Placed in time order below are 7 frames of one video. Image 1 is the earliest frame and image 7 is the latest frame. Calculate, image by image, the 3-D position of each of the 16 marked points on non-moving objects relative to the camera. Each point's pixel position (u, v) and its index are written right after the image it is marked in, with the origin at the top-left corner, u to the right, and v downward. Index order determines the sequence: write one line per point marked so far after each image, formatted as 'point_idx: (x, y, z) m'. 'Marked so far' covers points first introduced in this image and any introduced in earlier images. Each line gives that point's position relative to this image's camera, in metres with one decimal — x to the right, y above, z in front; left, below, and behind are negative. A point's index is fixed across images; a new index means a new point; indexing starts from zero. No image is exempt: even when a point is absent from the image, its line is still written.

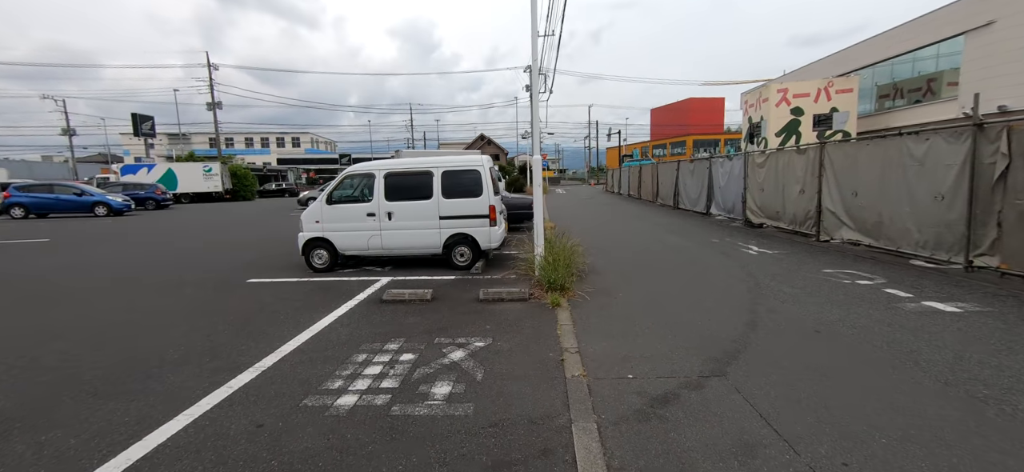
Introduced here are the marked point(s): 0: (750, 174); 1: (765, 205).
0: (+6.4, +1.6, +11.7) m
1: (+6.4, +0.8, +11.0) m
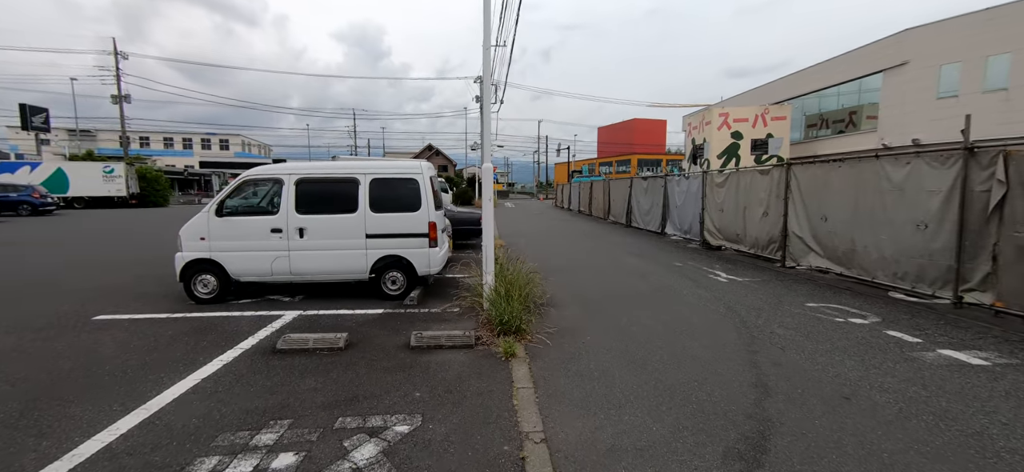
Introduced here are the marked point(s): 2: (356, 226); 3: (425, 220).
0: (+5.1, +1.1, +11.2) m
1: (+5.1, +0.2, +10.5) m
2: (-2.1, +0.1, +5.8) m
3: (-1.2, +0.2, +5.9) m
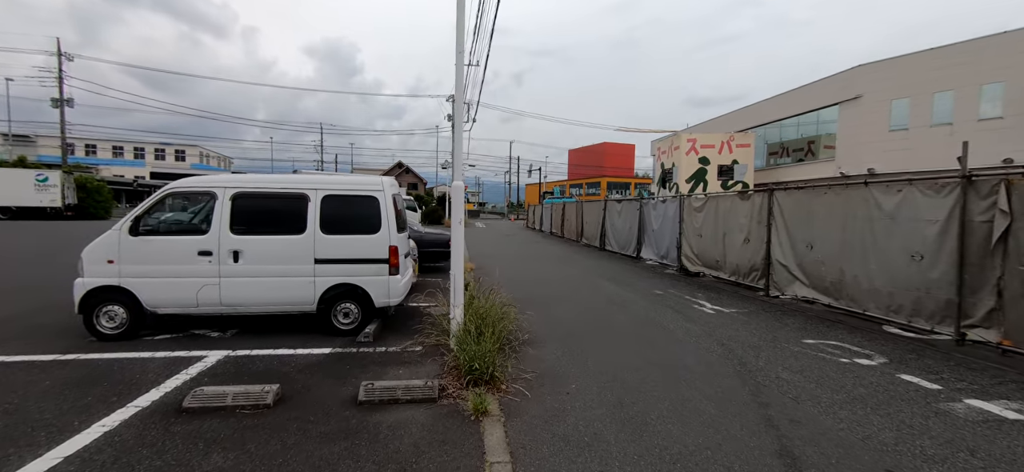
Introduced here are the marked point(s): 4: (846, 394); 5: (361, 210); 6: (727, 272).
0: (+4.4, +0.4, +10.9) m
1: (+4.4, -0.4, +10.2) m
2: (-2.4, -0.1, +5.0) m
3: (-1.5, -0.1, +5.2) m
4: (+2.8, -1.3, +3.7) m
5: (-1.8, +0.3, +5.2) m
6: (+4.6, -0.8, +9.4) m
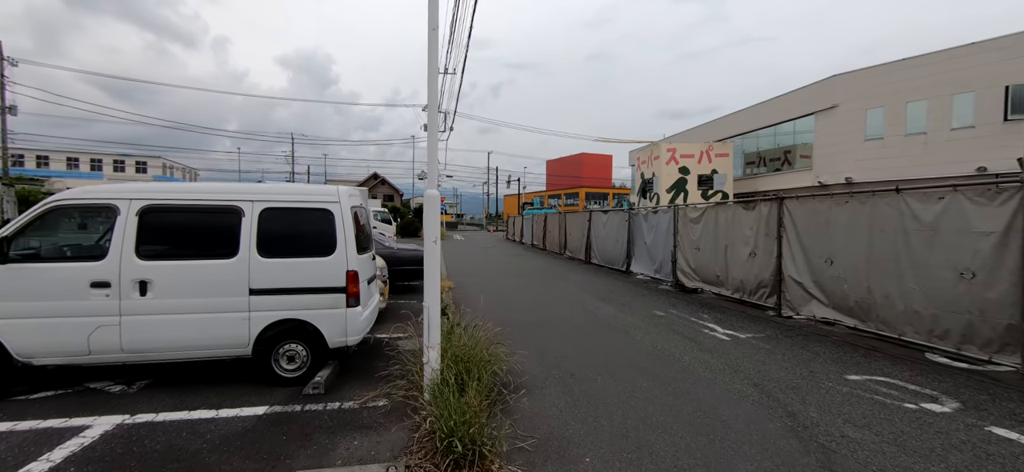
0: (+4.0, +0.1, +10.2) m
1: (+4.1, -0.7, +9.5) m
2: (-2.5, -0.4, +3.9) m
3: (-1.6, -0.3, +4.1) m
4: (+2.8, -1.5, +2.8) m
5: (-1.9, +0.1, +4.2) m
6: (+4.3, -1.0, +8.6) m
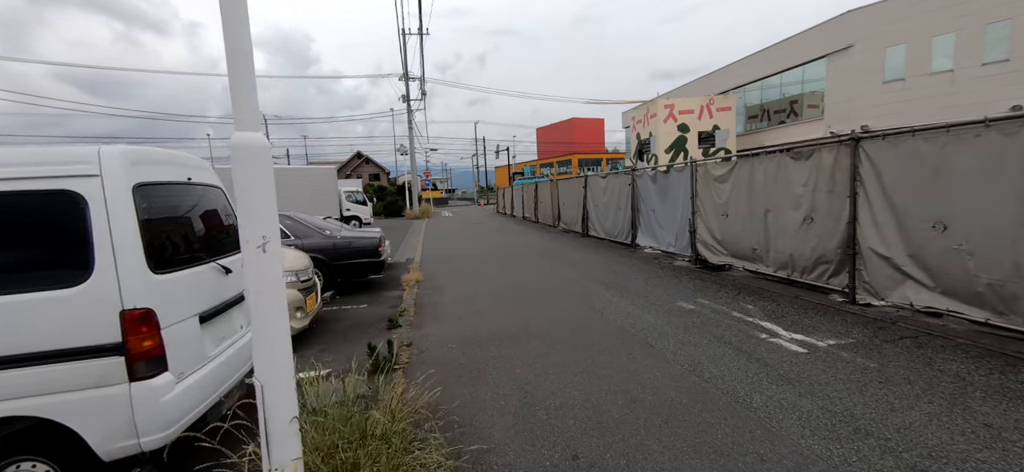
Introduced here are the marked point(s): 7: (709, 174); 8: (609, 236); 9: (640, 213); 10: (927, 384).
0: (+3.6, +0.8, +8.1) m
1: (+3.7, 0.0, +7.5) m
2: (-2.8, -0.5, +1.9) m
3: (-1.9, -0.3, +2.1) m
4: (+2.5, -1.3, +0.9) m
5: (-2.2, 0.0, +2.1) m
6: (+3.9, -0.4, +6.6) m
7: (+3.6, +1.1, +8.0) m
8: (+2.8, 0.0, +12.7) m
9: (+3.2, +0.6, +10.9) m
10: (+3.0, -1.1, +3.2) m
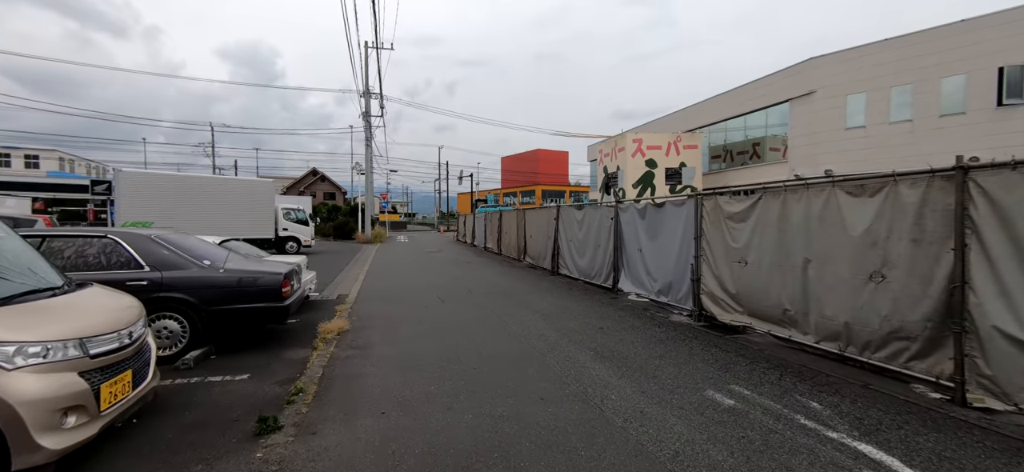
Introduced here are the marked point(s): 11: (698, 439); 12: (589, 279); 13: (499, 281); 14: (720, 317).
0: (+3.0, +0.1, +6.5) m
1: (+3.2, -0.8, +5.8) m
2: (-2.8, -0.5, -0.4) m
3: (-1.9, -0.4, 0.0) m
4: (+2.5, -1.6, -0.9) m
5: (-2.3, 0.0, 0.0) m
6: (+3.5, -1.1, +5.0) m
7: (+3.0, +0.4, +6.4) m
8: (+1.8, -1.0, +11.0) m
9: (+2.4, -0.3, +9.3) m
10: (+2.8, -1.5, +1.5) m
11: (+1.4, -1.5, +3.2) m
12: (+1.9, -1.0, +10.7) m
13: (-0.3, -1.2, +11.6) m
14: (+3.0, -1.2, +6.3) m
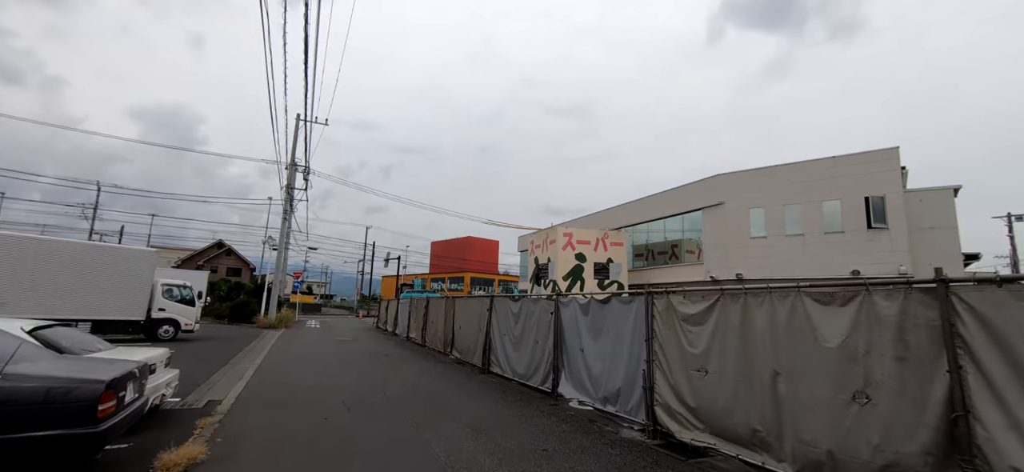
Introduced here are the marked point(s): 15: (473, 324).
0: (+2.1, -1.3, +5.9) m
1: (+2.4, -2.0, +5.1) m
2: (-2.5, -0.2, -1.7) m
3: (-1.7, -0.2, -1.3) m
4: (+2.8, -1.5, -1.7) m
5: (-2.0, +0.2, -1.2) m
6: (+2.8, -2.2, +4.3) m
7: (+2.2, -1.0, +5.9) m
8: (+0.1, -3.1, +9.8) m
9: (+1.0, -2.2, +8.4) m
10: (+2.7, -1.9, +0.7) m
11: (+1.0, -2.1, +2.2) m
12: (+0.3, -3.1, +9.6) m
13: (-2.1, -3.3, +10.1) m
14: (+2.1, -2.5, +5.5) m
15: (-1.1, -2.5, +12.7) m
